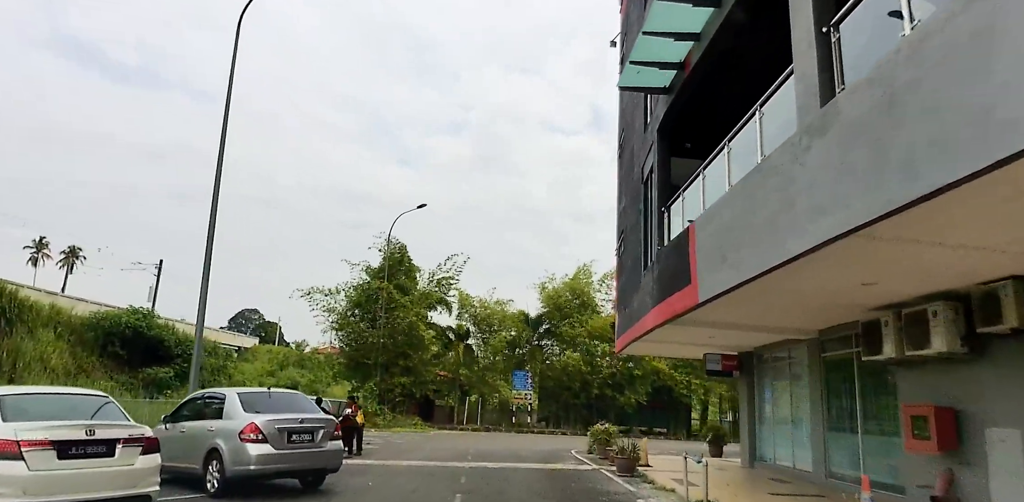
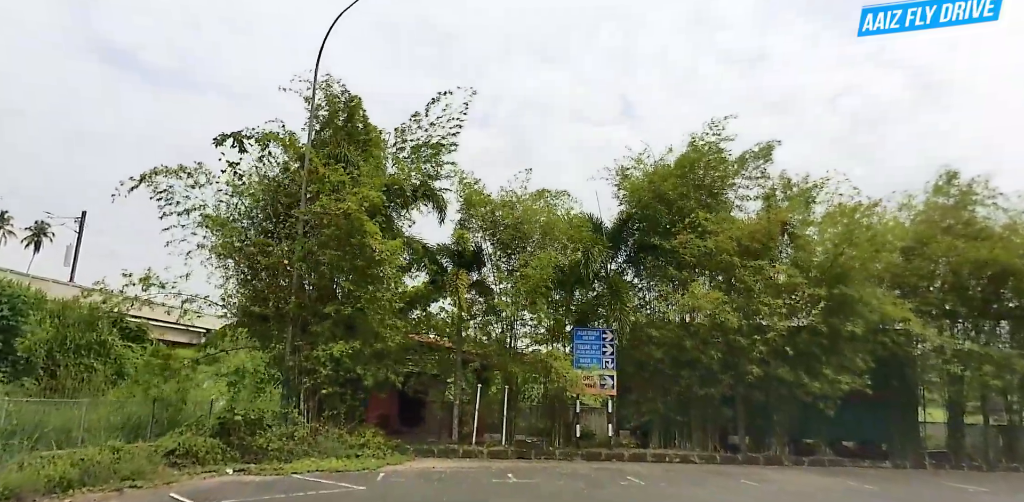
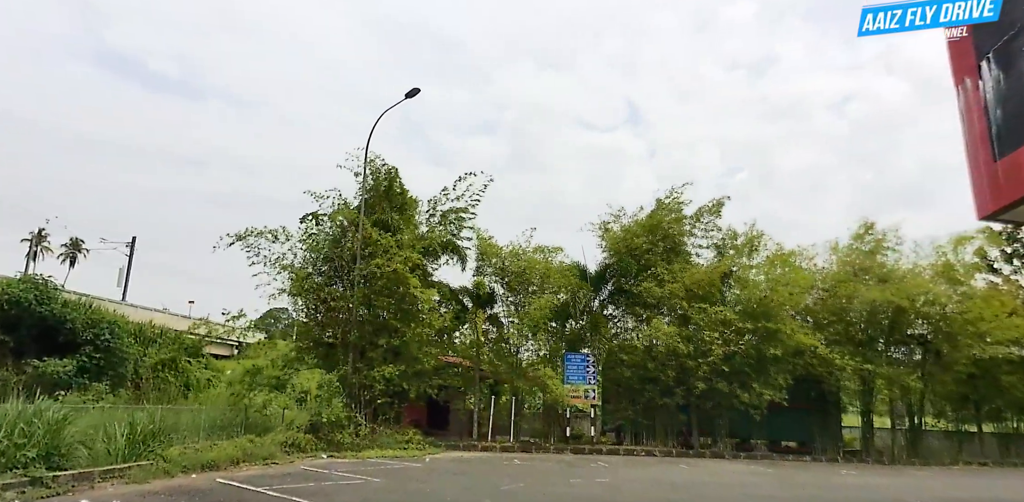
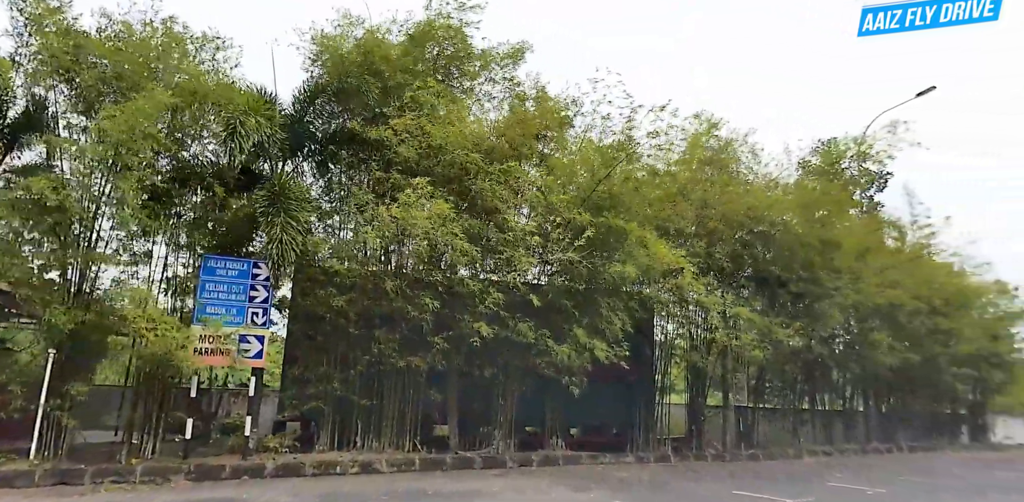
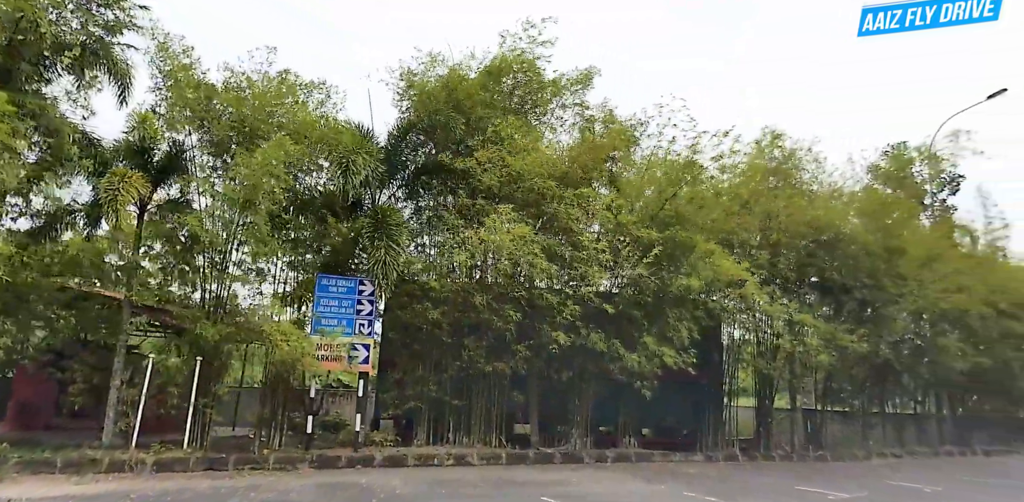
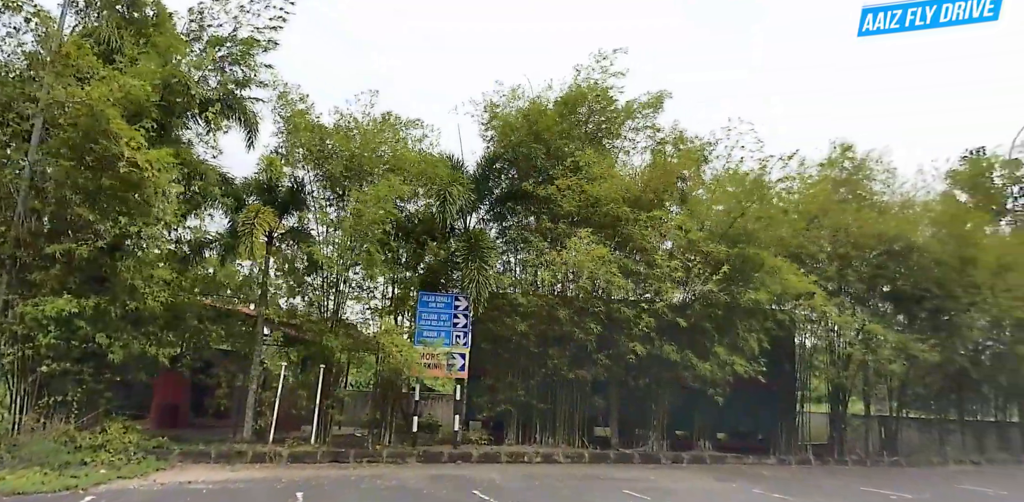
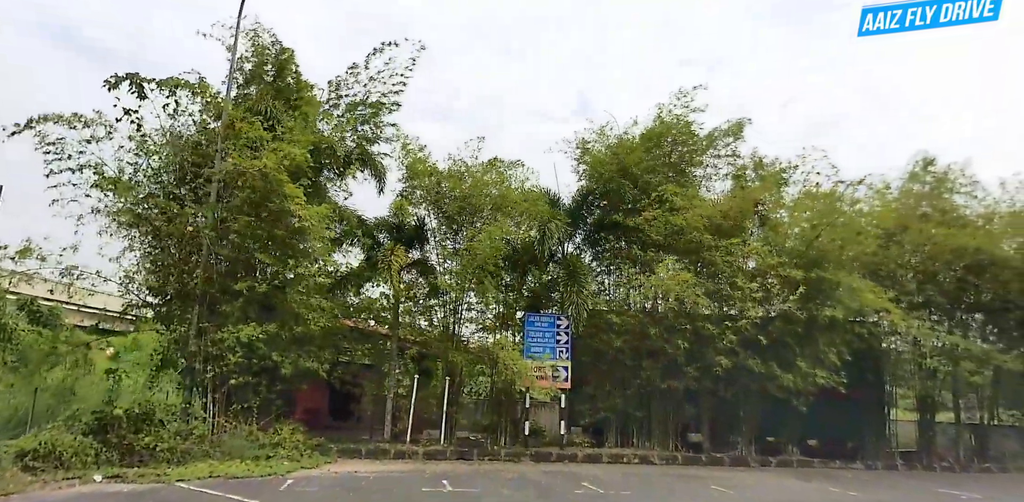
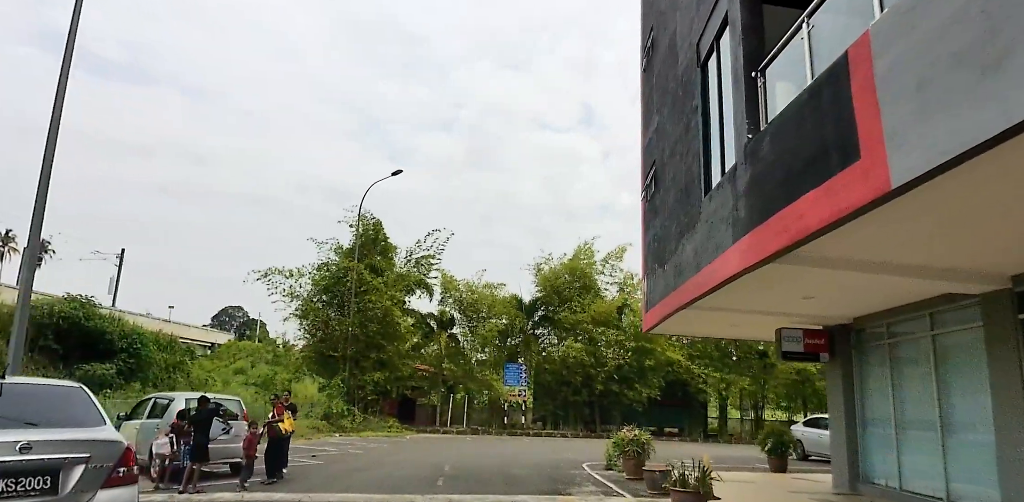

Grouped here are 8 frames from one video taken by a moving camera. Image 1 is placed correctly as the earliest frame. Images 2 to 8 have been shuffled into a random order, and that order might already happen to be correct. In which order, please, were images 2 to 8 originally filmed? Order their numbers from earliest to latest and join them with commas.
8, 3, 2, 7, 6, 5, 4
